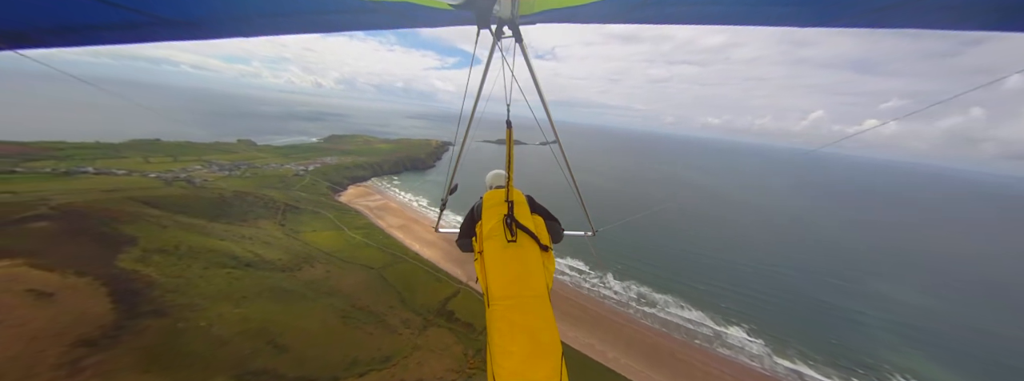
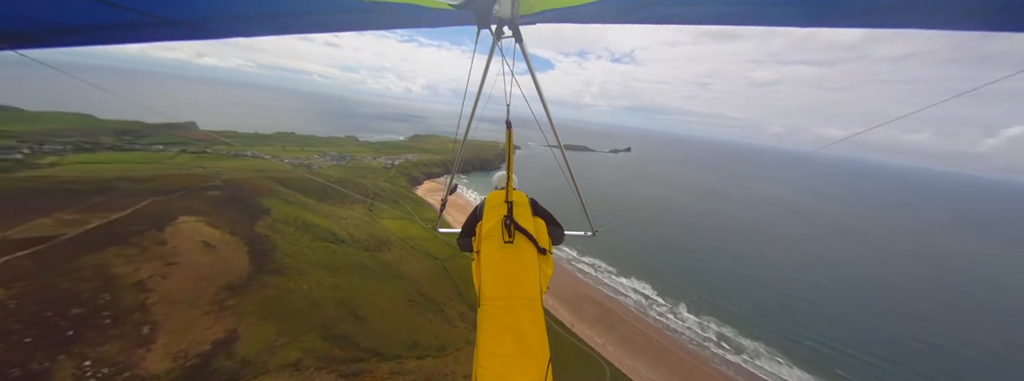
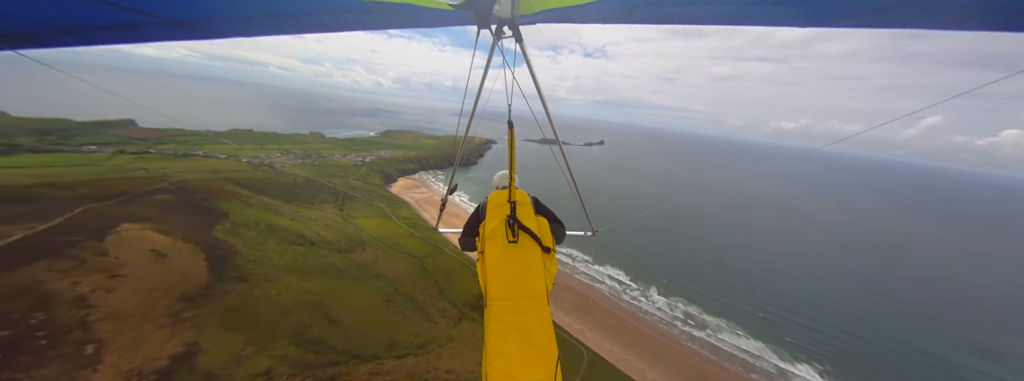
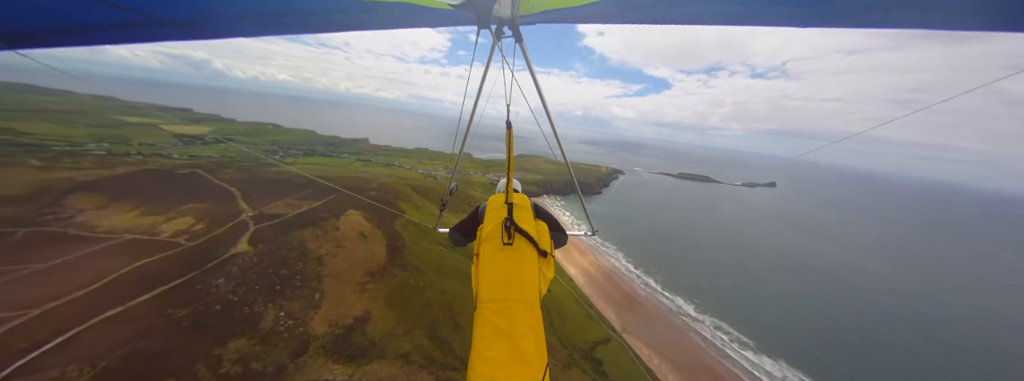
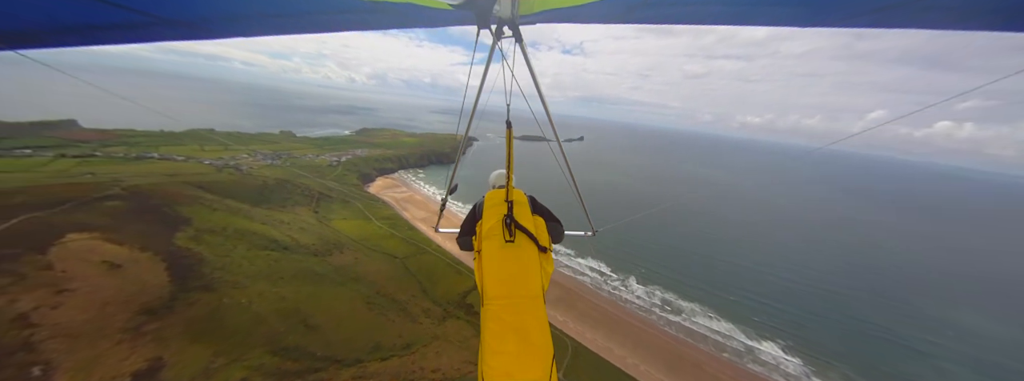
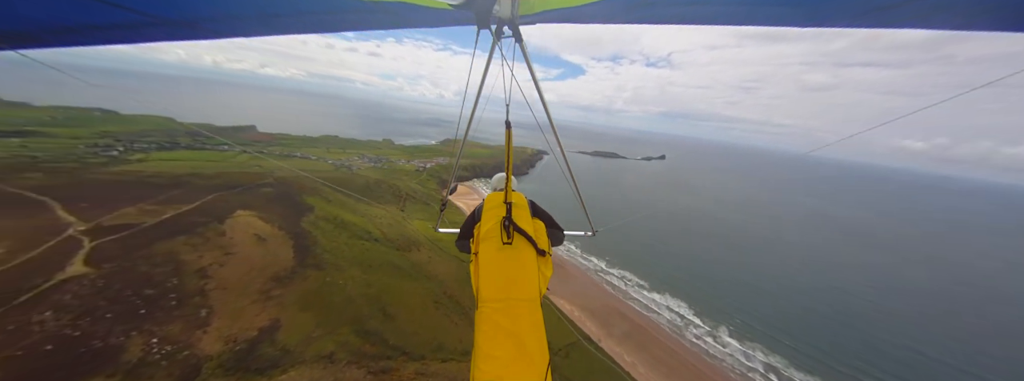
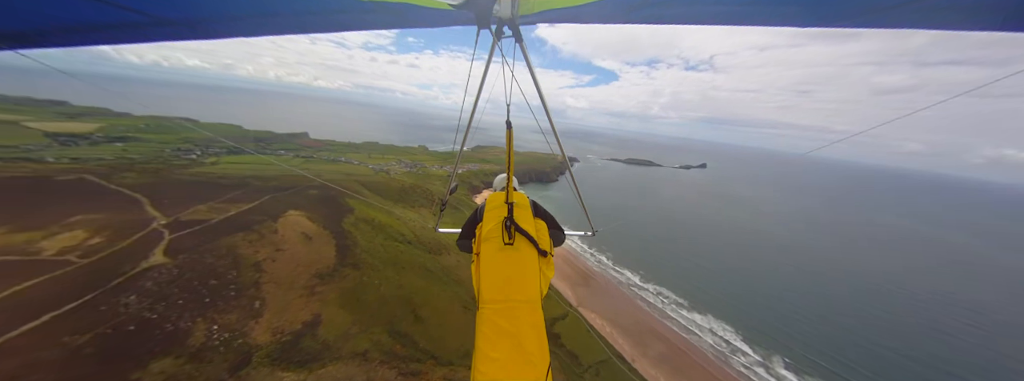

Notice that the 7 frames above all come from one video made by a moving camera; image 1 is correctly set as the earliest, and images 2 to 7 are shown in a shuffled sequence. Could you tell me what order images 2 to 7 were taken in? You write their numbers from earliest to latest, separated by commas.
5, 3, 2, 6, 7, 4
